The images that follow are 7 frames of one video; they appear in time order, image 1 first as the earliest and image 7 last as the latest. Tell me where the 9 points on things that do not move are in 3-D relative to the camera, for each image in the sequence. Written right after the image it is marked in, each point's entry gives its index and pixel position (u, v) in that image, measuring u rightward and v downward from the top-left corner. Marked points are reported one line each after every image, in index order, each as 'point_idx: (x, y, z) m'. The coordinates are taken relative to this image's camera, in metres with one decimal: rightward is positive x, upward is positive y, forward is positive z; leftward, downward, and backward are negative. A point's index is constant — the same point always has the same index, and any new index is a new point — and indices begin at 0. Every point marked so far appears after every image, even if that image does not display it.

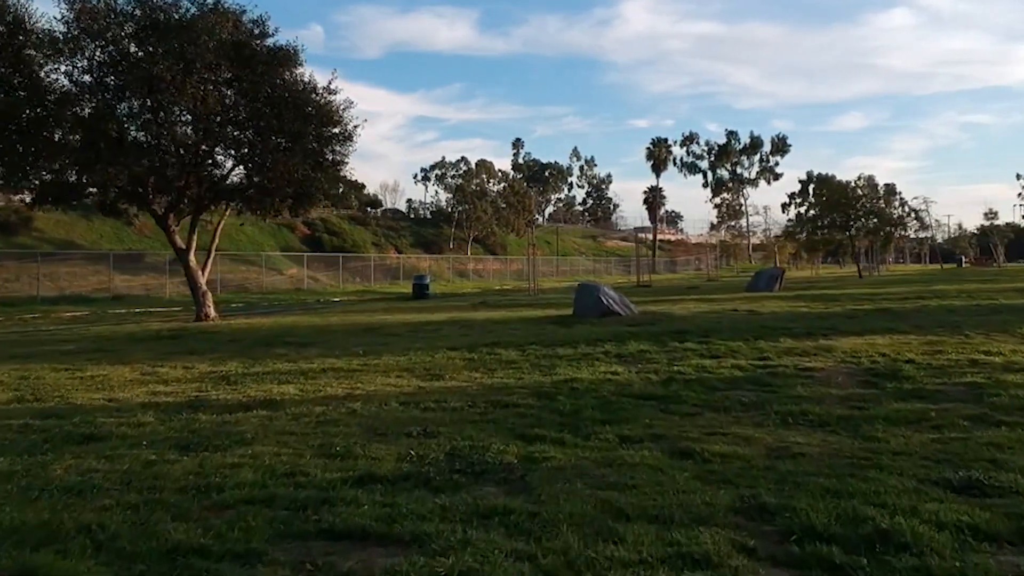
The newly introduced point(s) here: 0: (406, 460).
0: (-0.3, -0.6, +4.3) m
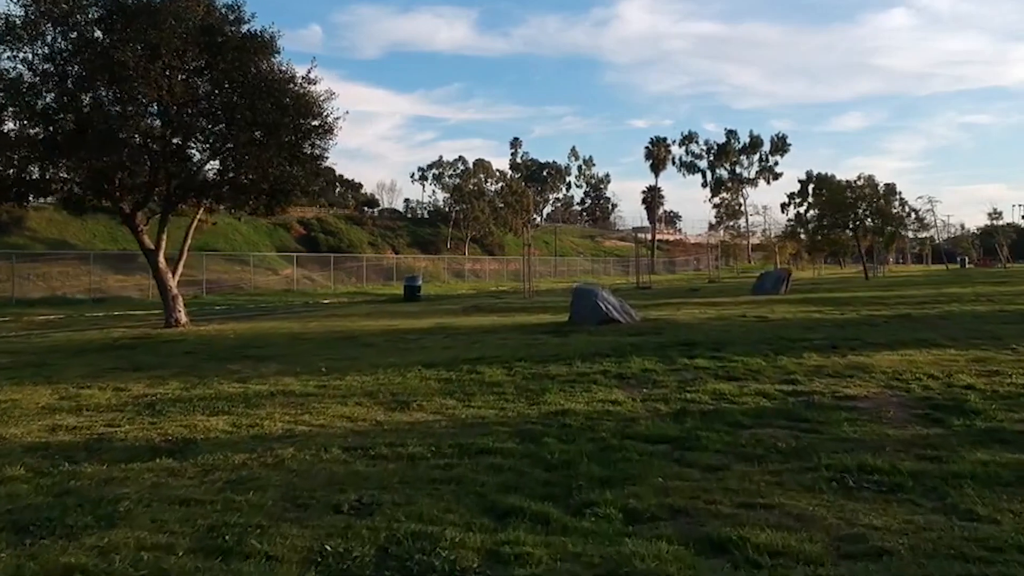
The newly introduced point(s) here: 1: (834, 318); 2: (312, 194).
0: (-0.4, -0.6, +3.0) m
1: (+4.1, -0.4, +16.7) m
2: (-3.1, +1.4, +19.7) m
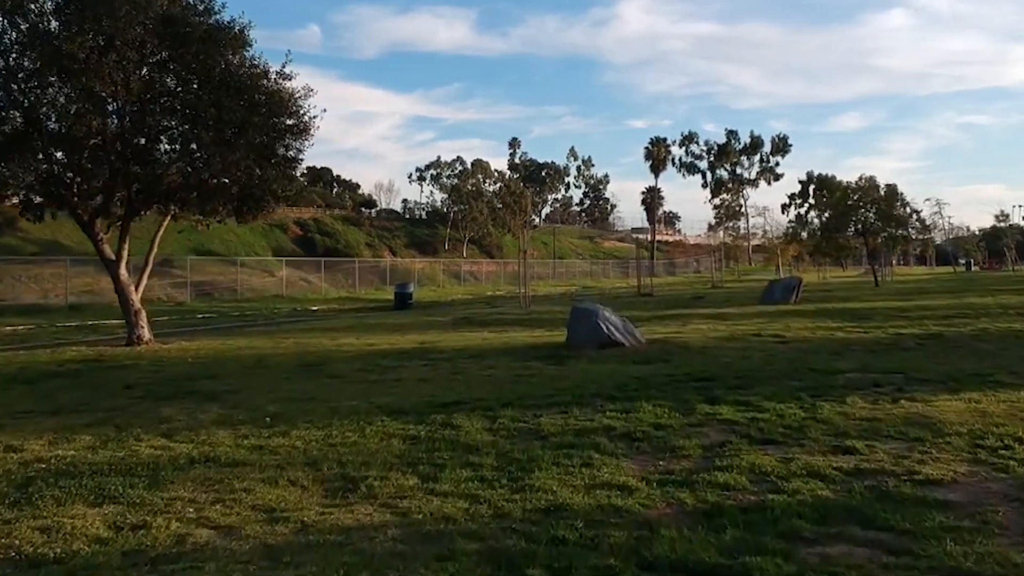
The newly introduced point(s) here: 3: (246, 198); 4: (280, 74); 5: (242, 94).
0: (-0.5, -0.8, +1.4) m
1: (+4.0, -0.6, +15.1) m
2: (-3.2, +1.2, +18.1) m
3: (-3.6, +1.2, +17.3) m
4: (-3.2, +2.9, +17.9) m
5: (-3.4, +2.4, +16.4) m
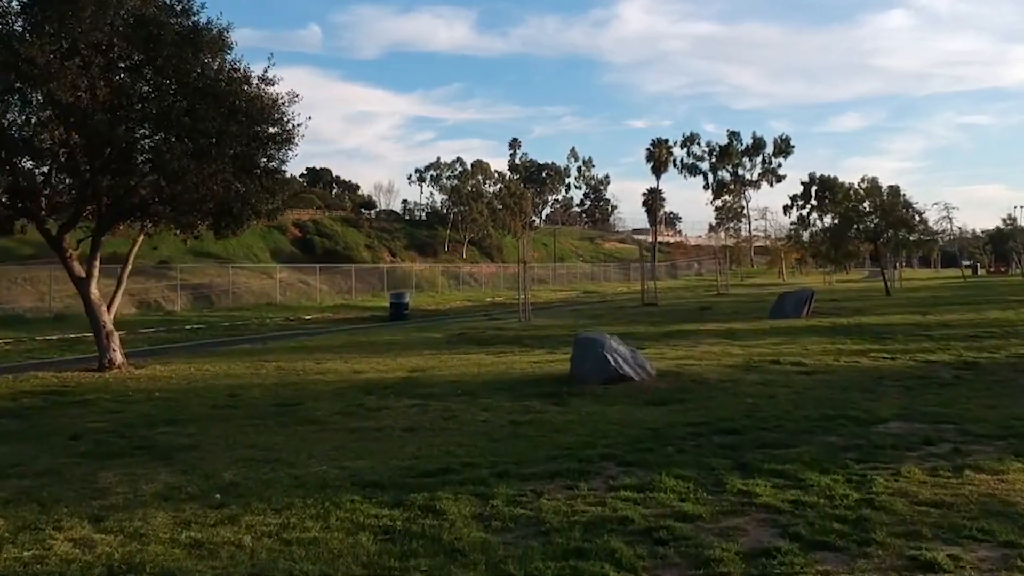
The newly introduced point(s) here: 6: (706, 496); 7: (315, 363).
0: (-0.5, -1.1, +0.2) m
1: (+4.0, -0.8, +14.0) m
2: (-3.2, +1.0, +17.0) m
3: (-3.6, +0.9, +16.2) m
4: (-3.2, +2.7, +16.8) m
5: (-3.4, +2.2, +15.2) m
6: (+0.9, -0.9, +6.0) m
7: (-2.5, -1.0, +16.7) m
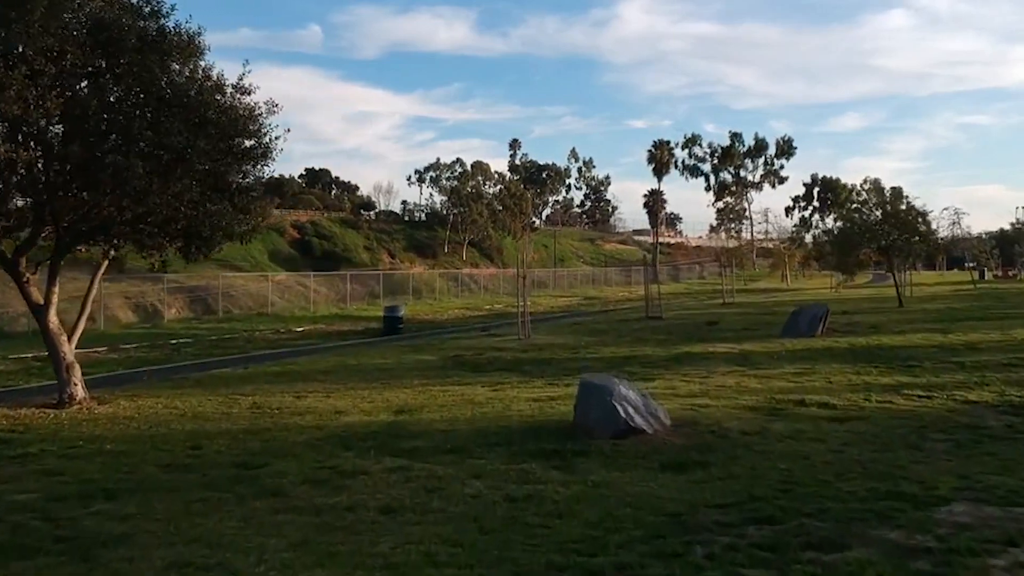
0: (-0.6, -1.4, -1.2) m
1: (+4.0, -1.2, +12.6) m
2: (-3.2, +0.6, +15.6) m
3: (-3.6, +0.6, +14.8) m
4: (-3.2, +2.4, +15.4) m
5: (-3.4, +1.9, +13.9) m
6: (+0.9, -1.3, +4.6) m
7: (-2.5, -1.3, +15.3) m
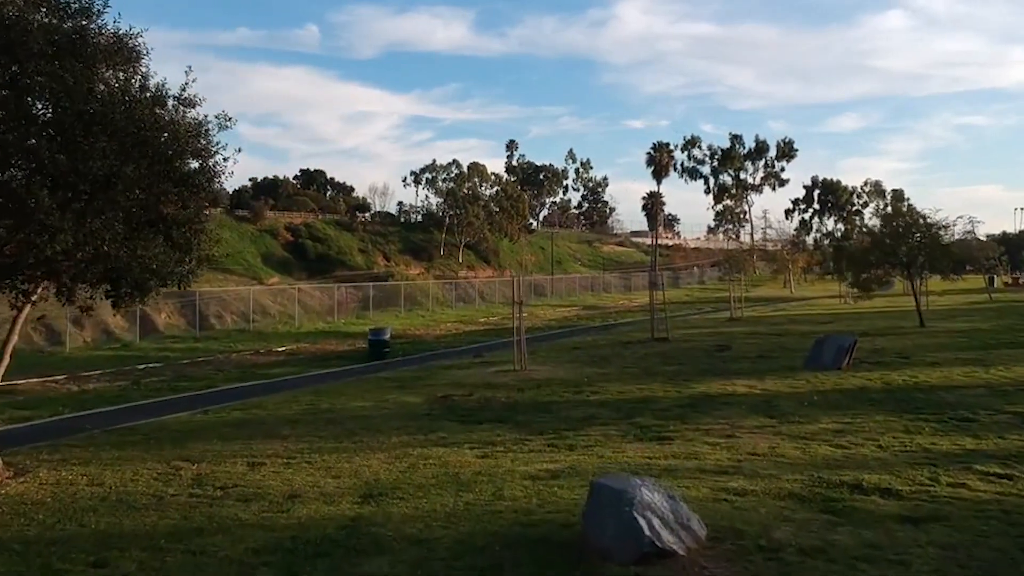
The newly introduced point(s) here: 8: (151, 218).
0: (-0.6, -1.9, -3.5) m
1: (+3.9, -1.6, +10.2) m
2: (-3.3, +0.2, +13.2) m
3: (-3.7, +0.1, +12.4) m
4: (-3.3, +1.9, +13.0) m
5: (-3.5, +1.4, +11.5) m
6: (+0.8, -1.8, +2.3) m
7: (-2.6, -1.8, +12.9) m
8: (-3.3, +0.7, +12.2) m
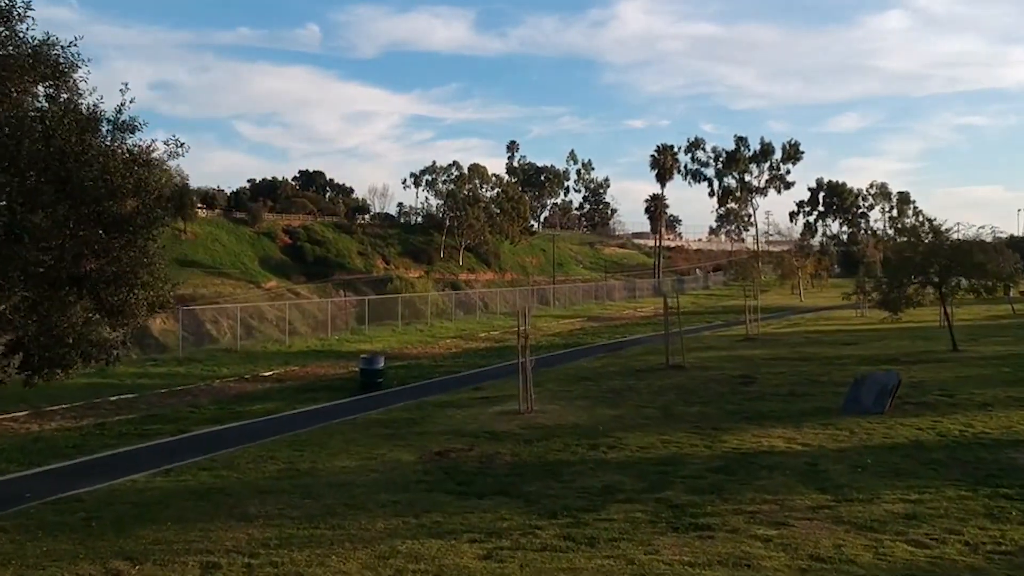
0: (-0.5, -2.4, -5.9) m
1: (+4.0, -2.2, +7.9) m
2: (-3.2, -0.4, +10.8) m
3: (-3.6, -0.4, +10.0) m
4: (-3.2, +1.3, +10.6) m
5: (-3.4, +0.8, +9.1) m
6: (+0.9, -2.3, -0.1) m
7: (-2.5, -2.3, +10.6) m
8: (-3.2, +0.1, +9.8) m
